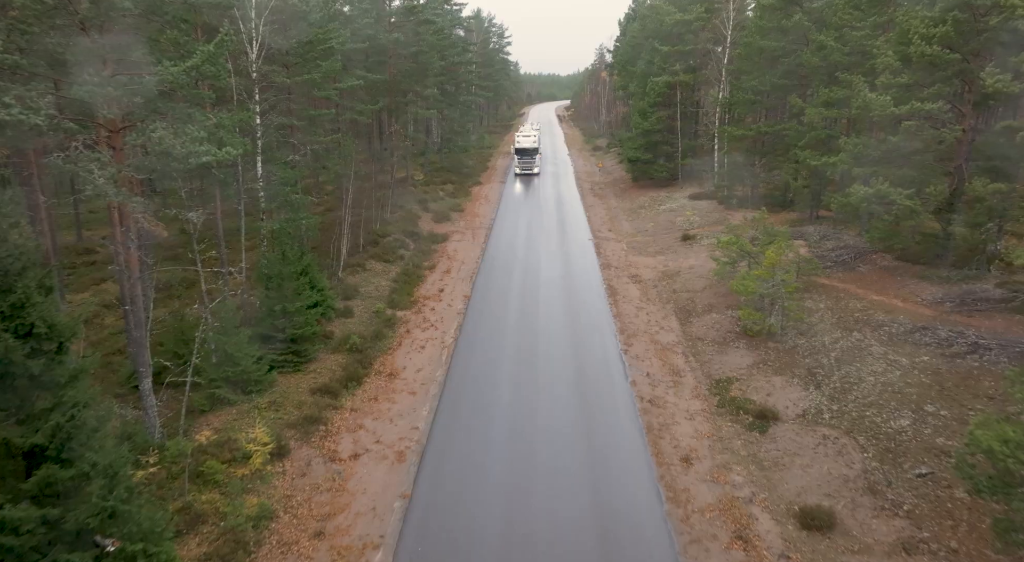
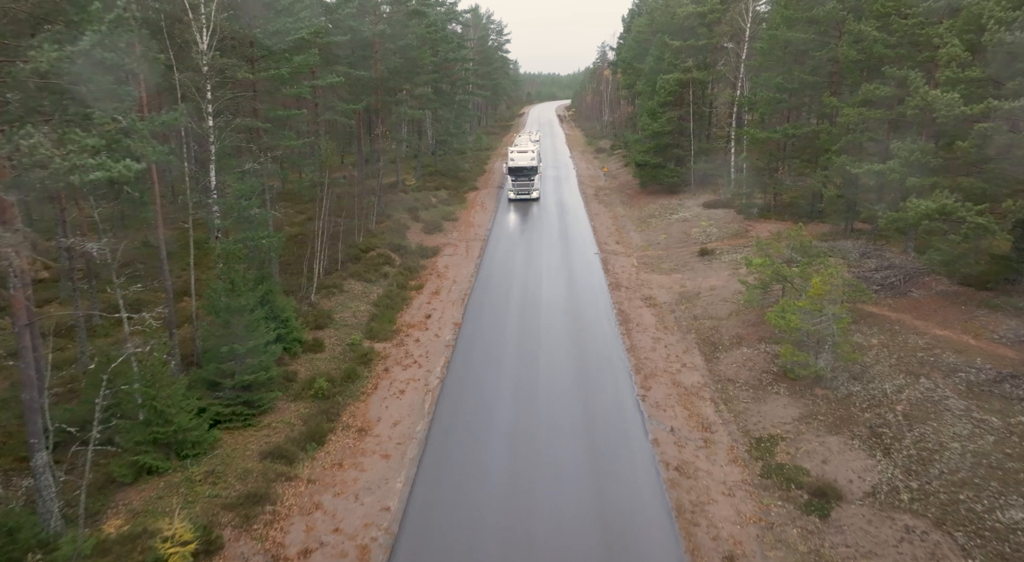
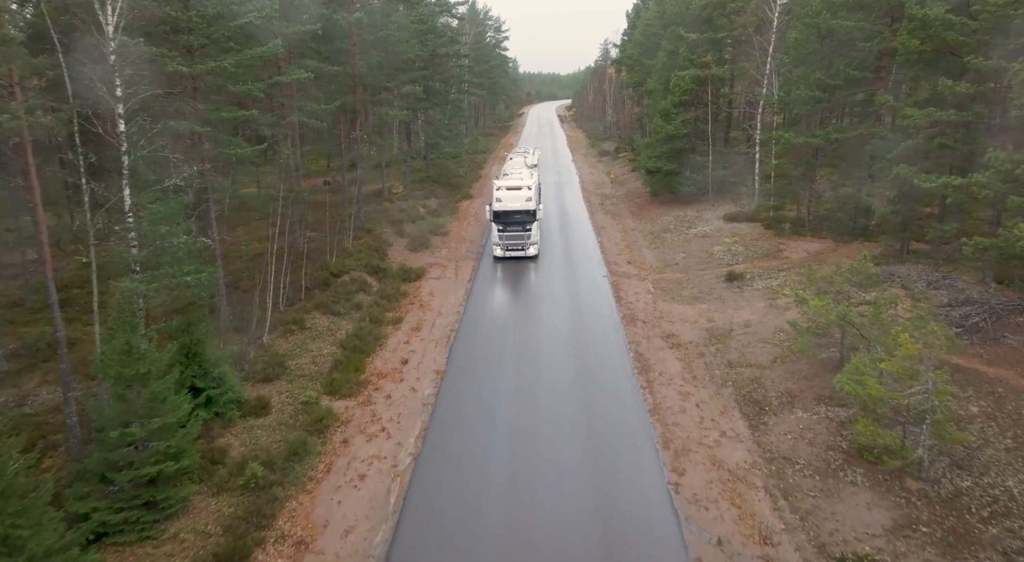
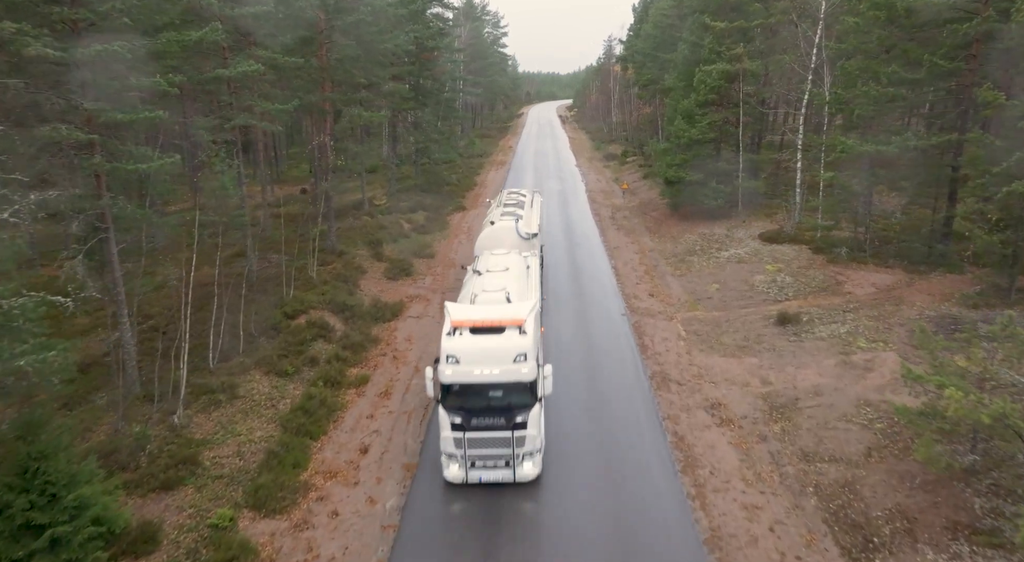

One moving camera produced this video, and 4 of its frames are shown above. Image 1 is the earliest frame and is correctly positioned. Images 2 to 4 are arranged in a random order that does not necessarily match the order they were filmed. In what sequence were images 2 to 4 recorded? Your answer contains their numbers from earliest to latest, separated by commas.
2, 3, 4
